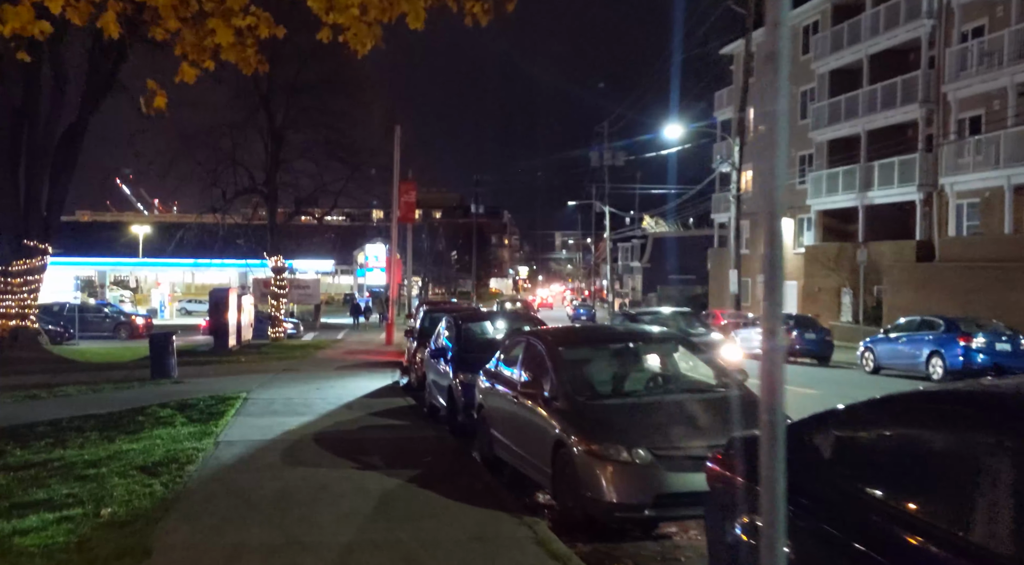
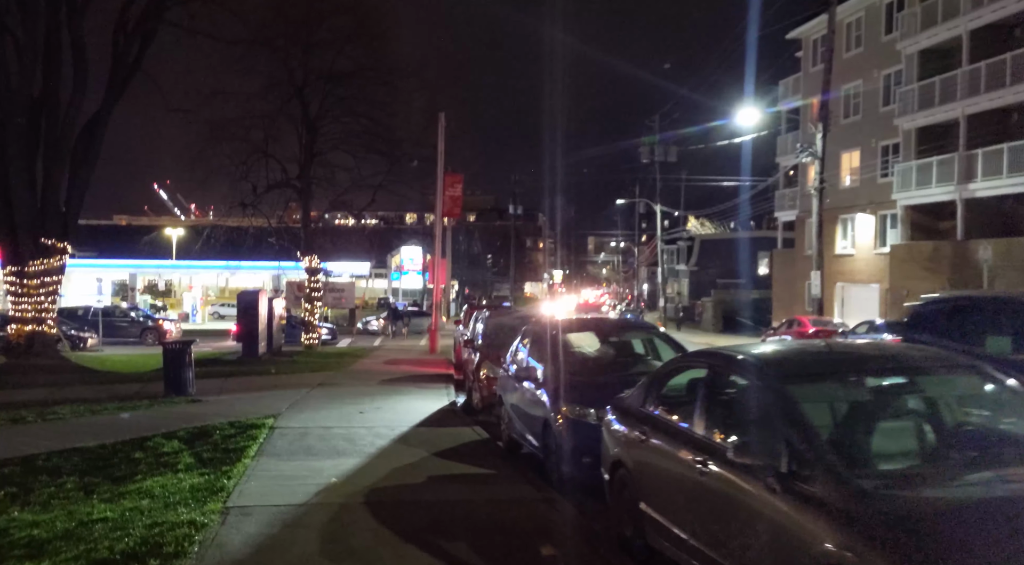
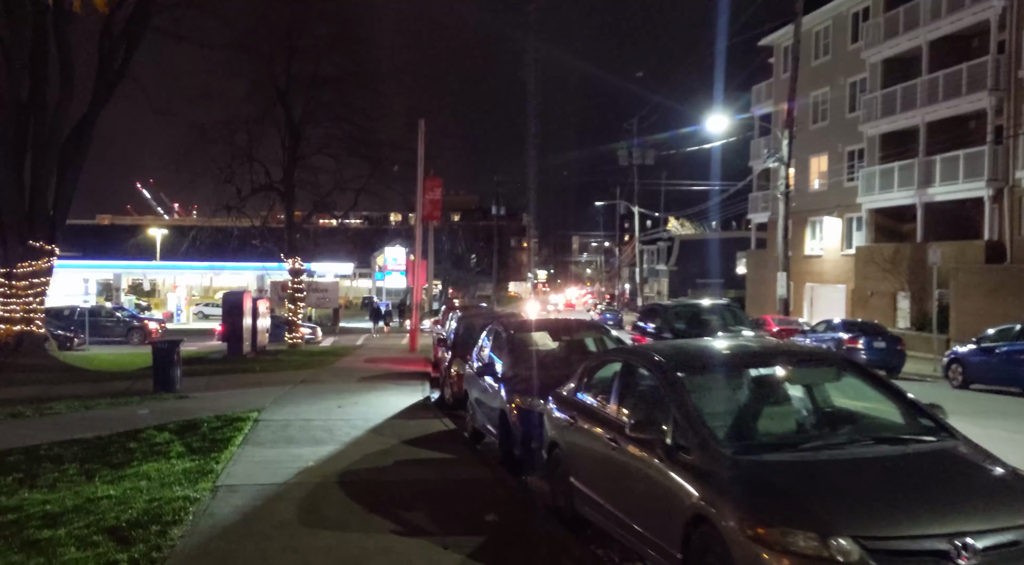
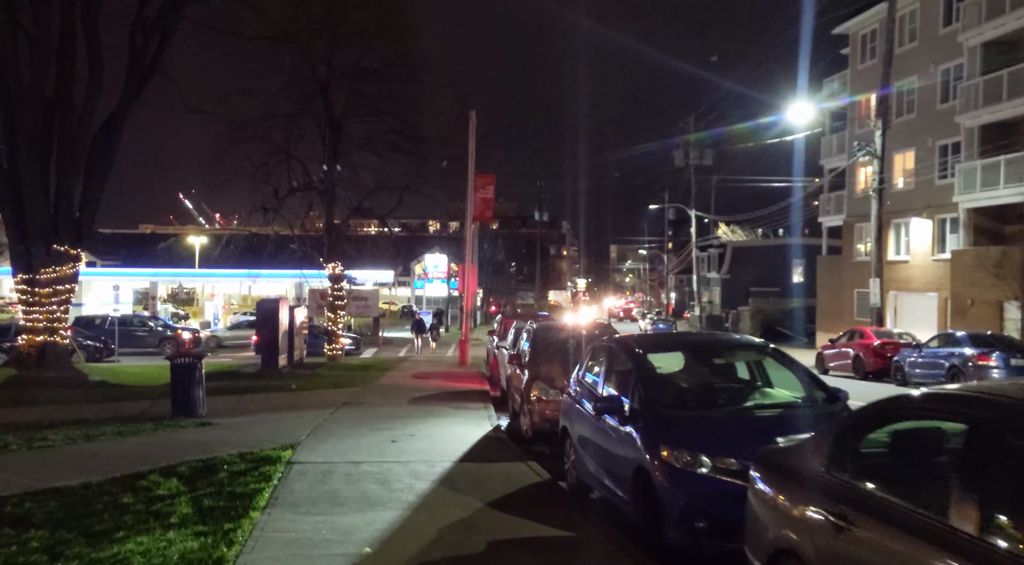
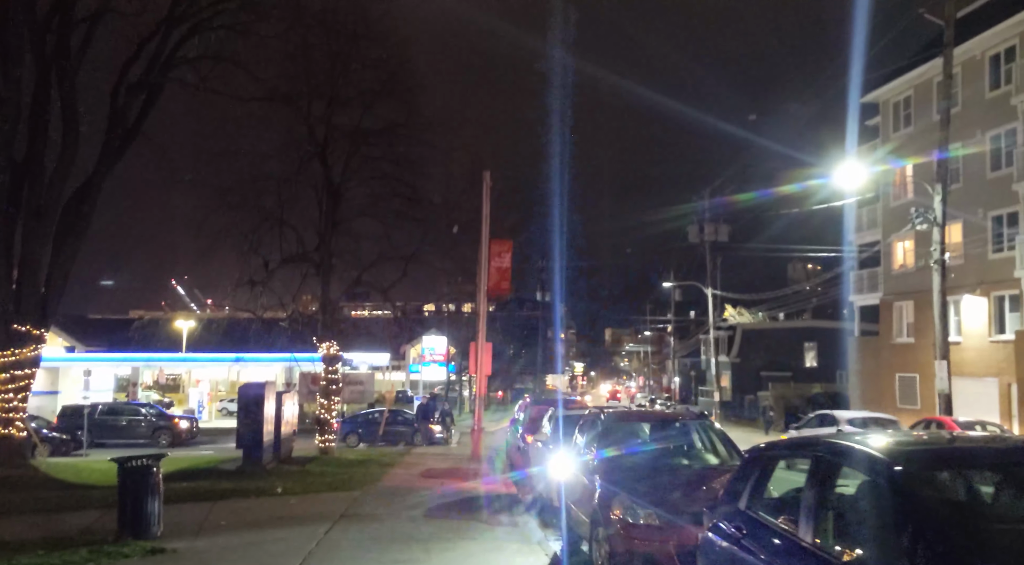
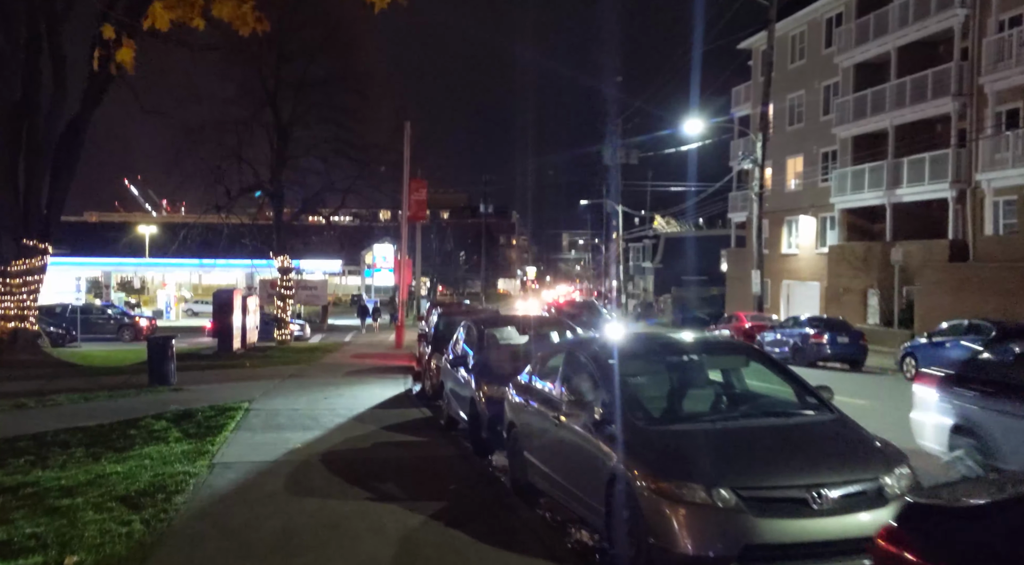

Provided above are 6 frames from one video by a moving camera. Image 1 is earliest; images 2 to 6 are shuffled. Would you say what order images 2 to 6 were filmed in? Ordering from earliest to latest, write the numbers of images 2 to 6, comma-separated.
6, 3, 2, 4, 5
